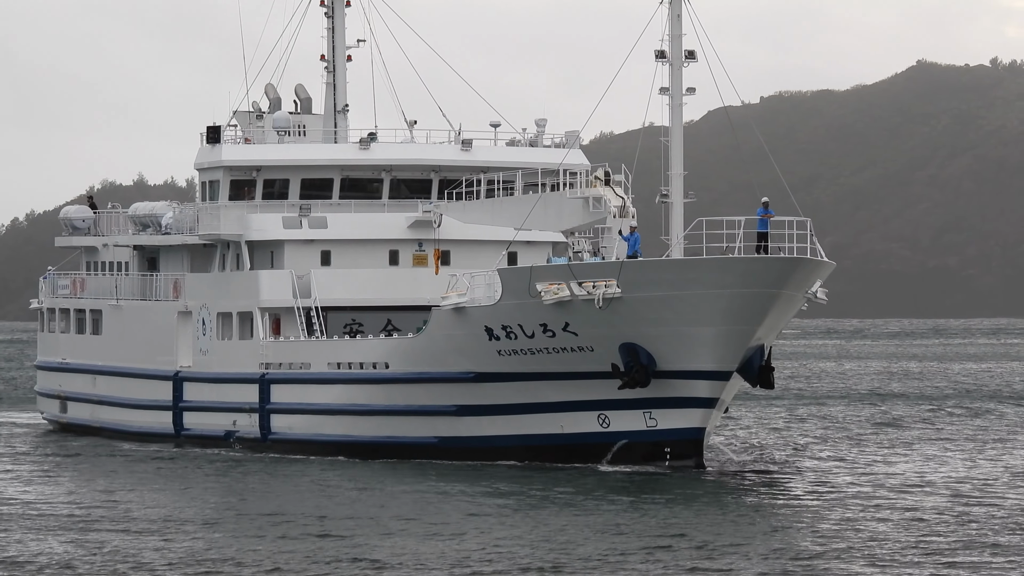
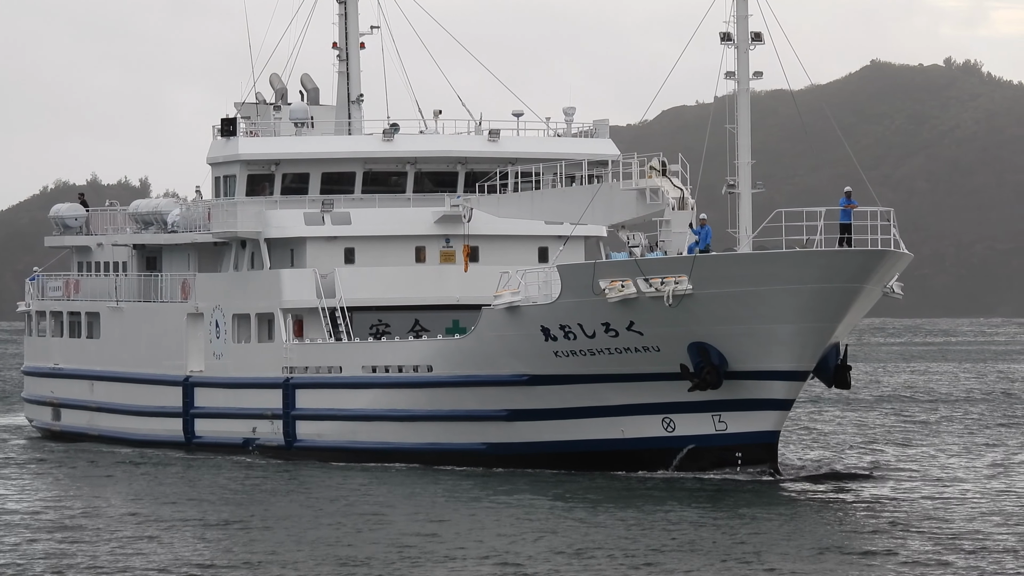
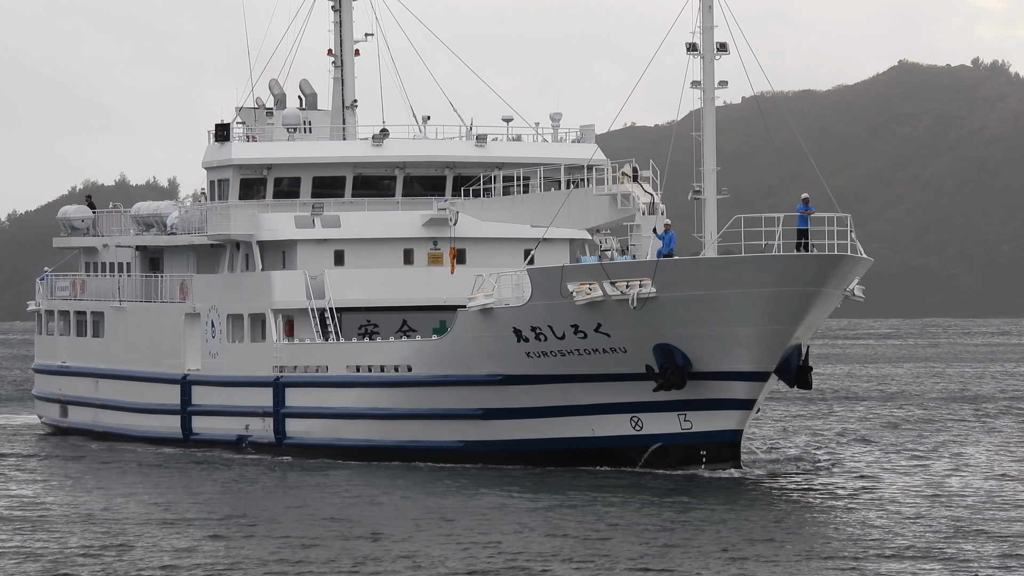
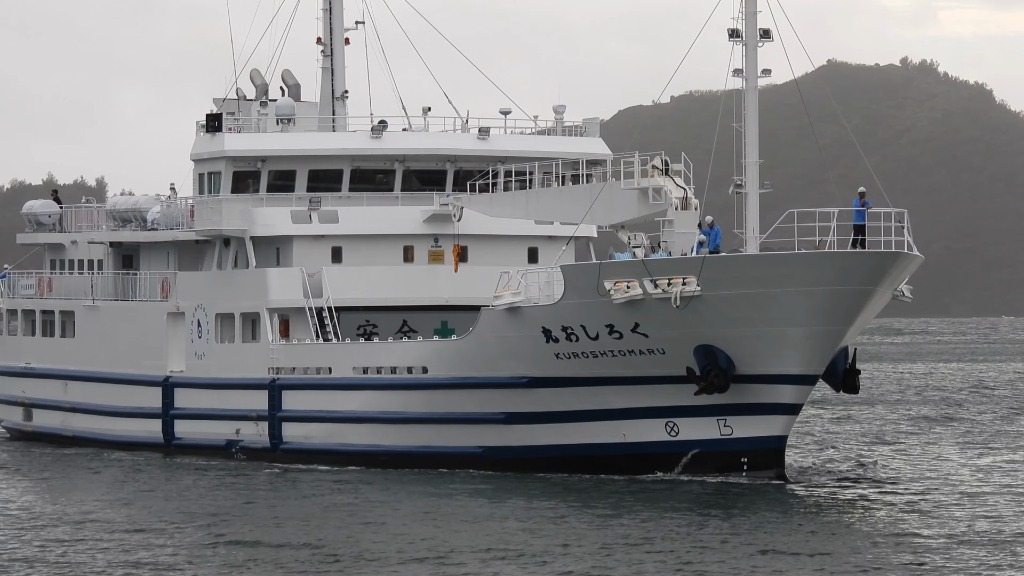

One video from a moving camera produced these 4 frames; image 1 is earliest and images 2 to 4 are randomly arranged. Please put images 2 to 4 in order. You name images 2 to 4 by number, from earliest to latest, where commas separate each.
3, 2, 4
